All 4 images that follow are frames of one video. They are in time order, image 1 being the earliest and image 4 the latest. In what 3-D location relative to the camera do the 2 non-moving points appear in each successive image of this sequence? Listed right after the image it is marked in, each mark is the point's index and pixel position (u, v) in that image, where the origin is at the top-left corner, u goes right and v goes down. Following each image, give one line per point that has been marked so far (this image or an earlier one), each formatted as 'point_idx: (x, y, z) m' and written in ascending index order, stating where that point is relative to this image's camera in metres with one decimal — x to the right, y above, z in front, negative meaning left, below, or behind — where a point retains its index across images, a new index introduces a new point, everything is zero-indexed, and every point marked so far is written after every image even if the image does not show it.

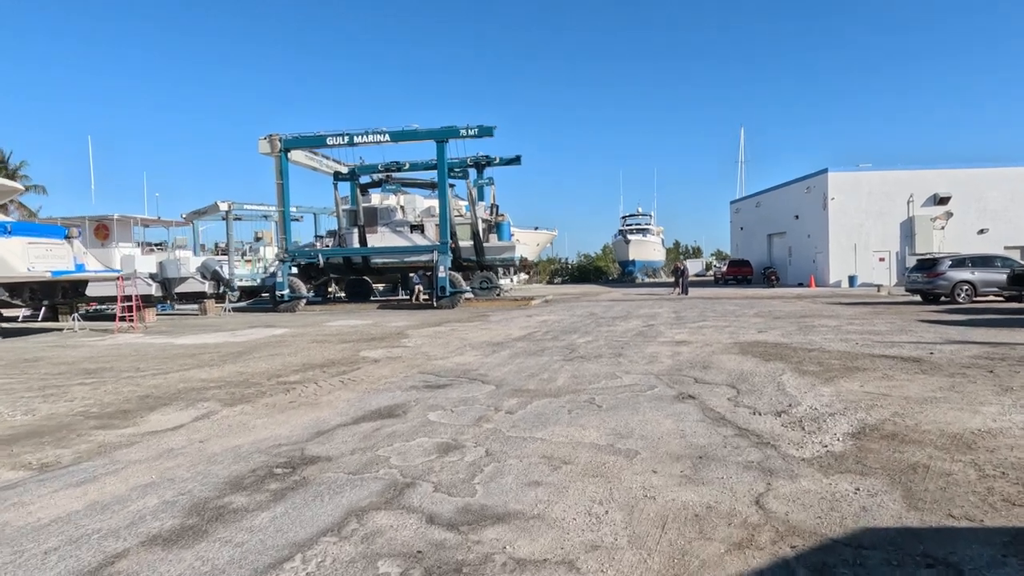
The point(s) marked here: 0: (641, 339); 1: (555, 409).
0: (+2.3, -0.9, +11.5) m
1: (+0.4, -1.1, +6.0) m
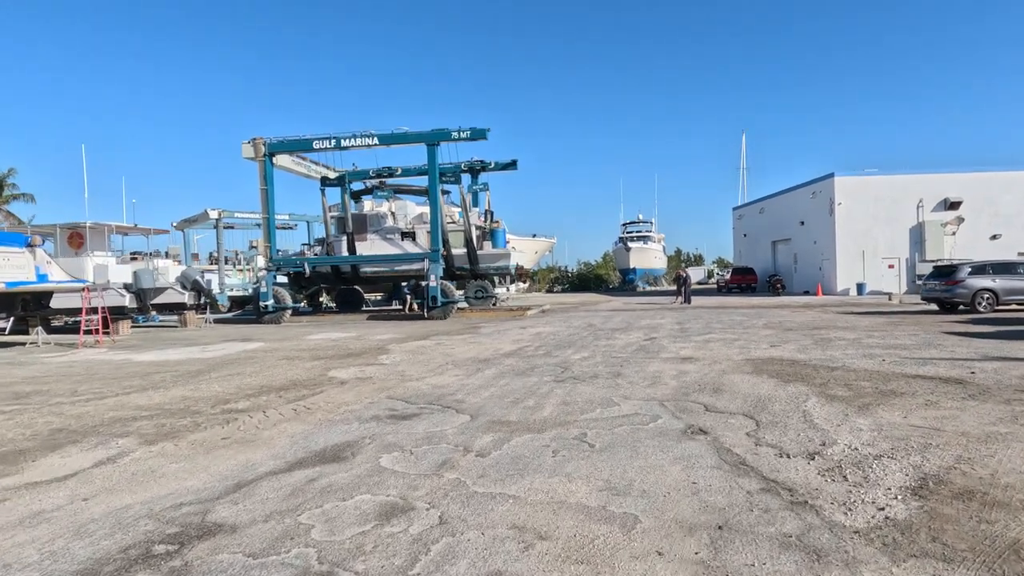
0: (+2.1, -1.1, +10.4) m
1: (+0.2, -1.2, +4.9) m
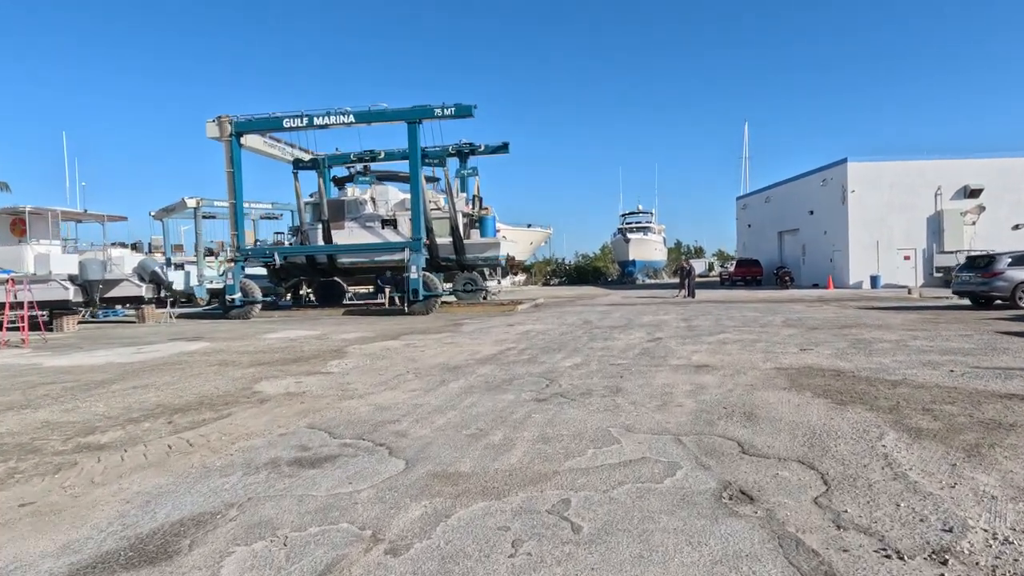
0: (+1.8, -1.0, +8.5) m
1: (-0.1, -1.2, +3.0) m
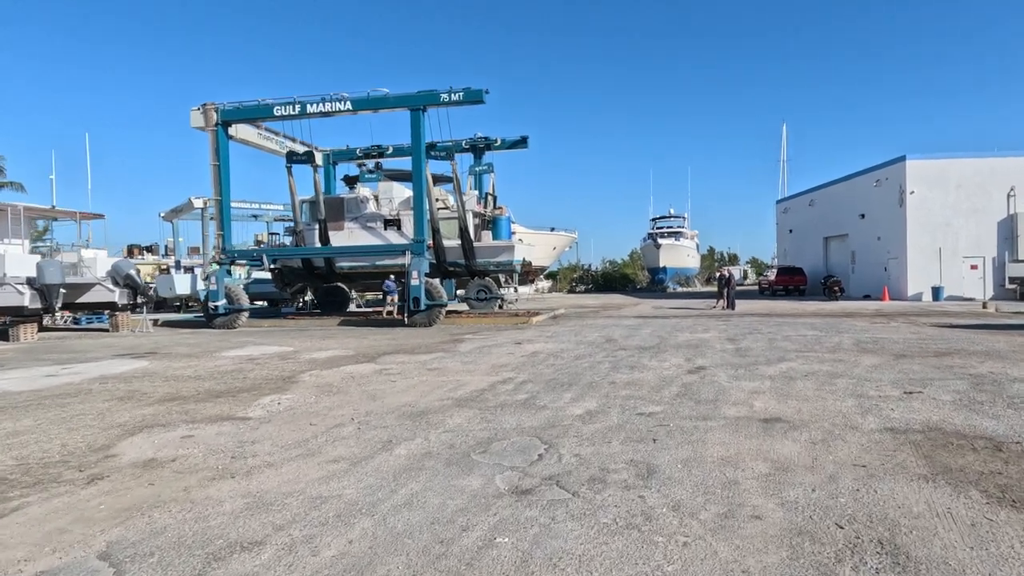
0: (+1.6, -1.1, +6.0) m
1: (-0.5, -1.3, +0.6) m
